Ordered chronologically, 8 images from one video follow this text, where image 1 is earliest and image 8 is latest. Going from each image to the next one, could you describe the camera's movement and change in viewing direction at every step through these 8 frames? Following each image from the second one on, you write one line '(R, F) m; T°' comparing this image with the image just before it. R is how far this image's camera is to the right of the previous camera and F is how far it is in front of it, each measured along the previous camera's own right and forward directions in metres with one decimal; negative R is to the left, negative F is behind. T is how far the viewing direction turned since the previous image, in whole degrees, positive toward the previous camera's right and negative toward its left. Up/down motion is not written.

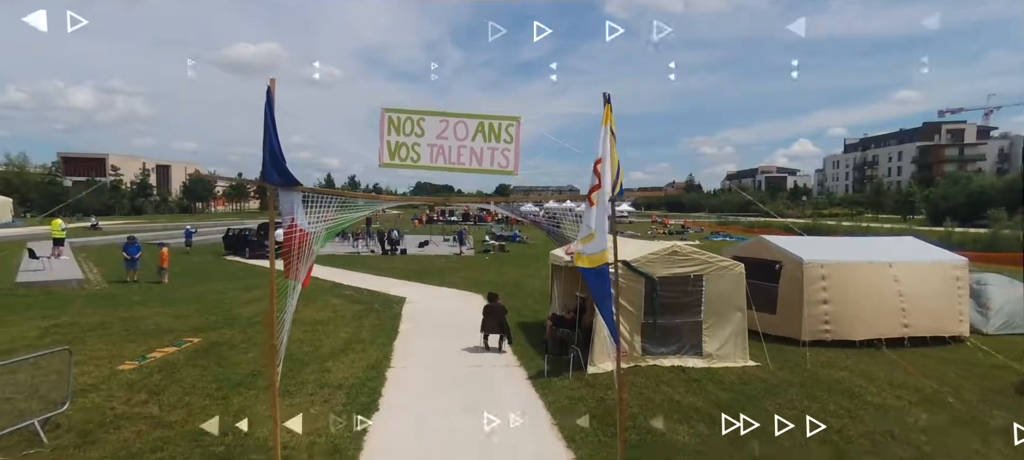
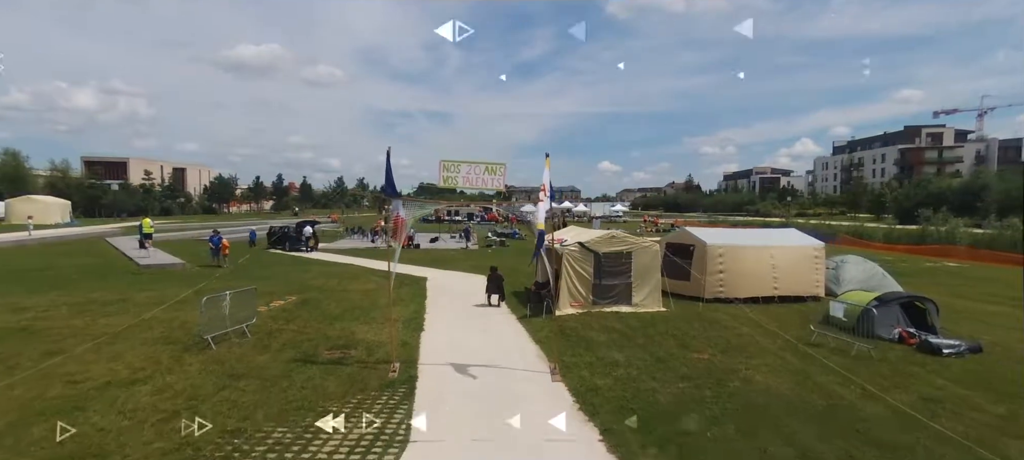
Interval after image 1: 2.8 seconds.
(+0.2, -4.3) m; 0°
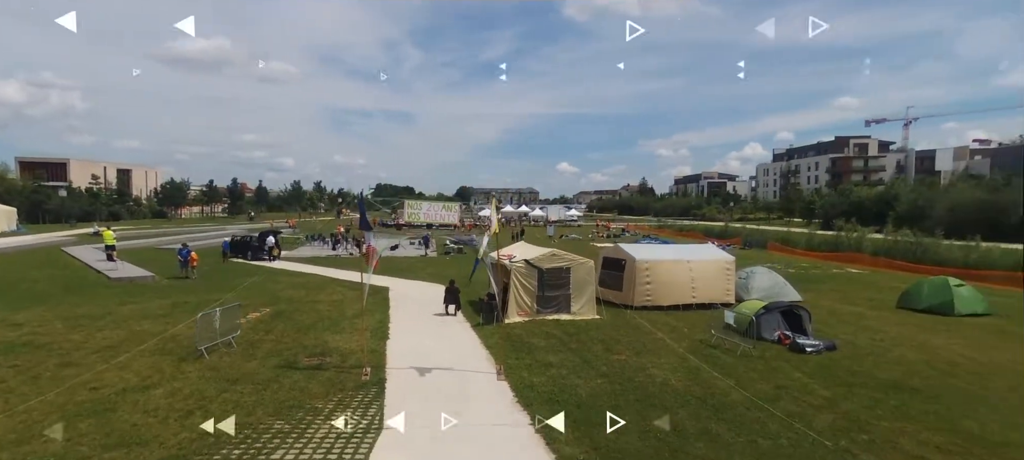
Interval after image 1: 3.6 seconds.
(+0.1, -1.8) m; +5°
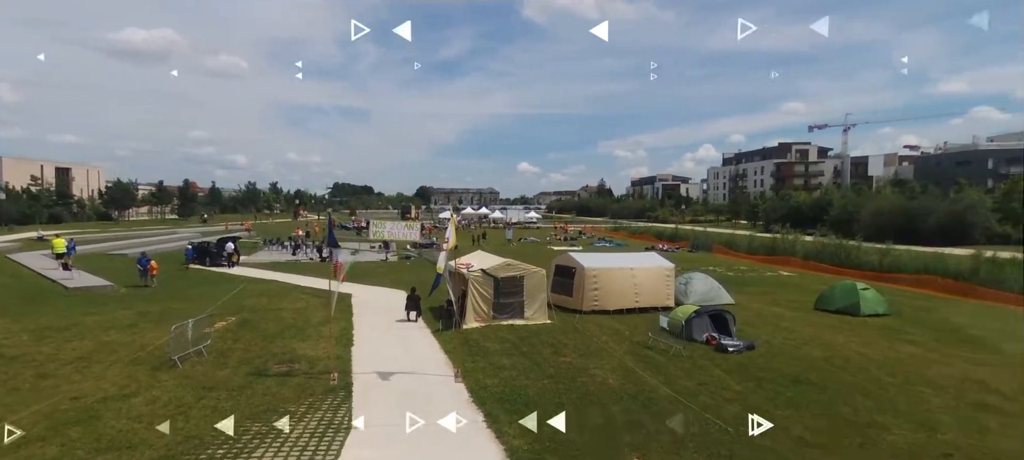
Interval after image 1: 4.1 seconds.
(+0.1, -1.1) m; +4°
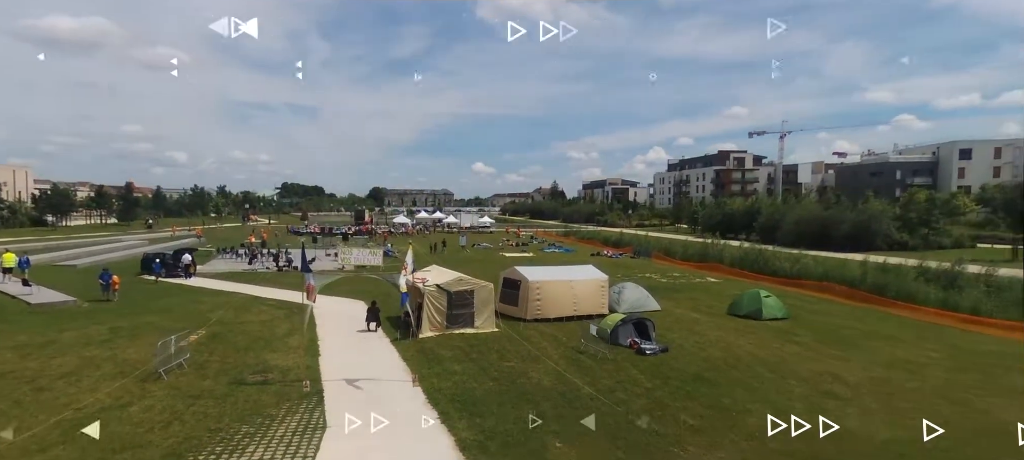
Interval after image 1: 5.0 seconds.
(+0.1, -1.9) m; +5°
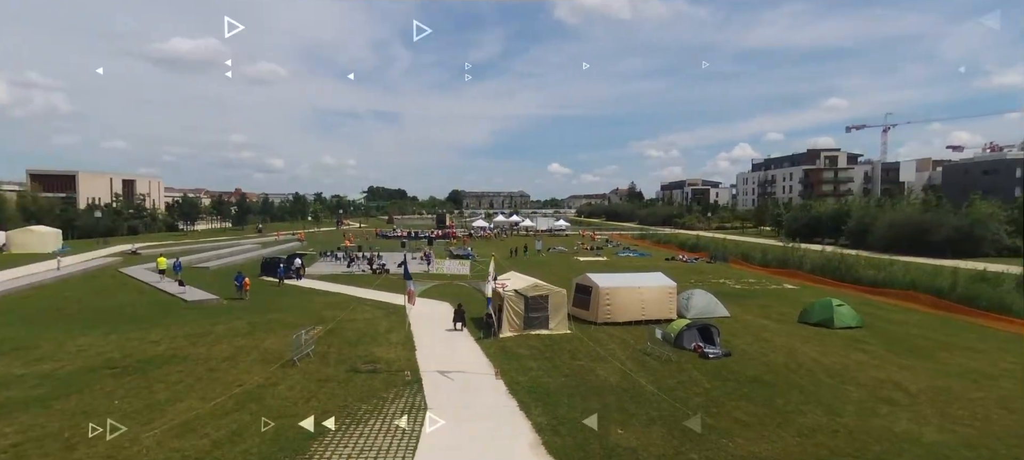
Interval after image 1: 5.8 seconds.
(+0.2, -1.8) m; -8°
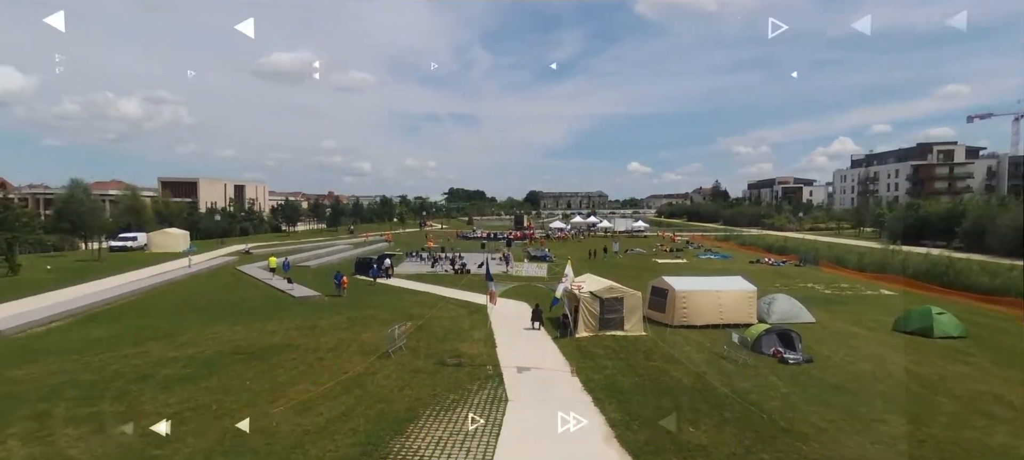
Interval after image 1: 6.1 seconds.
(+0.1, -0.9) m; -9°
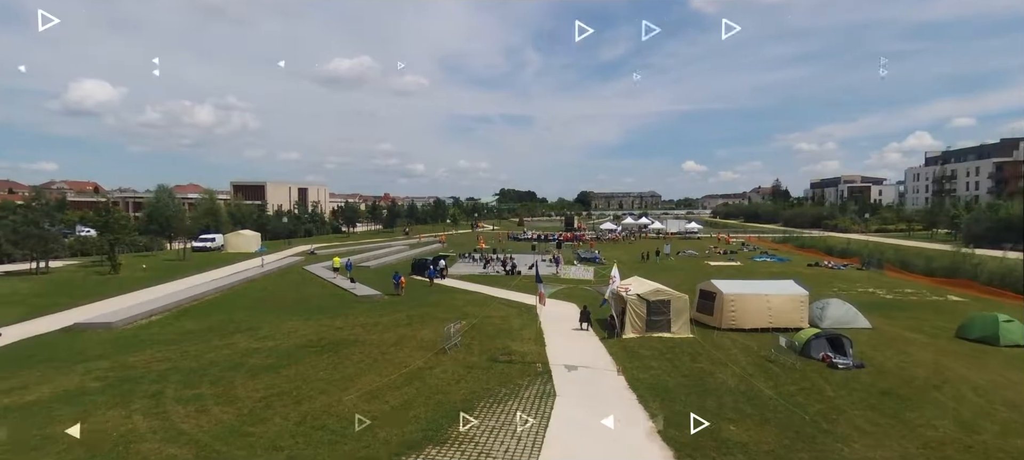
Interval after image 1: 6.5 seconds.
(+0.1, -0.9) m; -6°
